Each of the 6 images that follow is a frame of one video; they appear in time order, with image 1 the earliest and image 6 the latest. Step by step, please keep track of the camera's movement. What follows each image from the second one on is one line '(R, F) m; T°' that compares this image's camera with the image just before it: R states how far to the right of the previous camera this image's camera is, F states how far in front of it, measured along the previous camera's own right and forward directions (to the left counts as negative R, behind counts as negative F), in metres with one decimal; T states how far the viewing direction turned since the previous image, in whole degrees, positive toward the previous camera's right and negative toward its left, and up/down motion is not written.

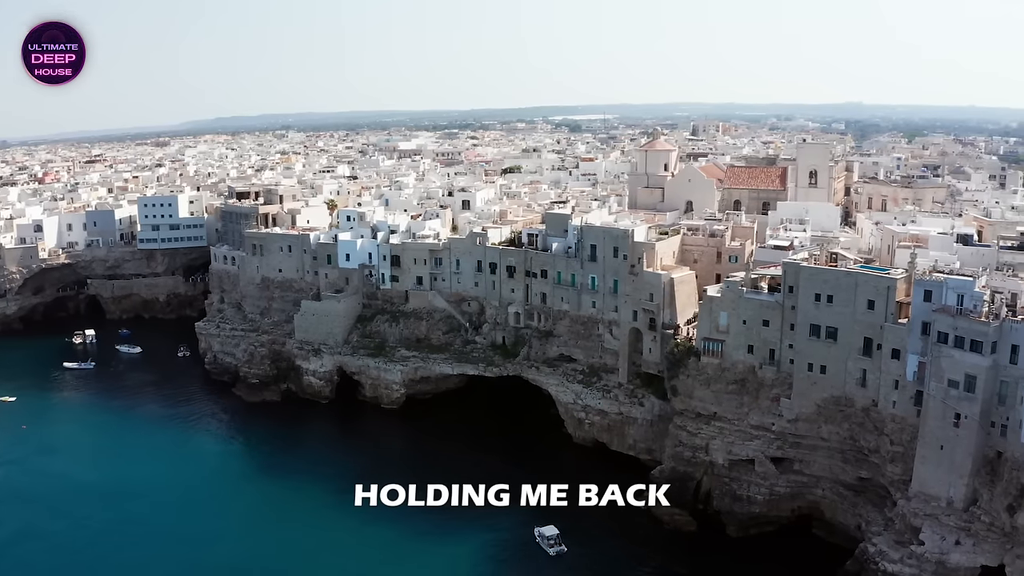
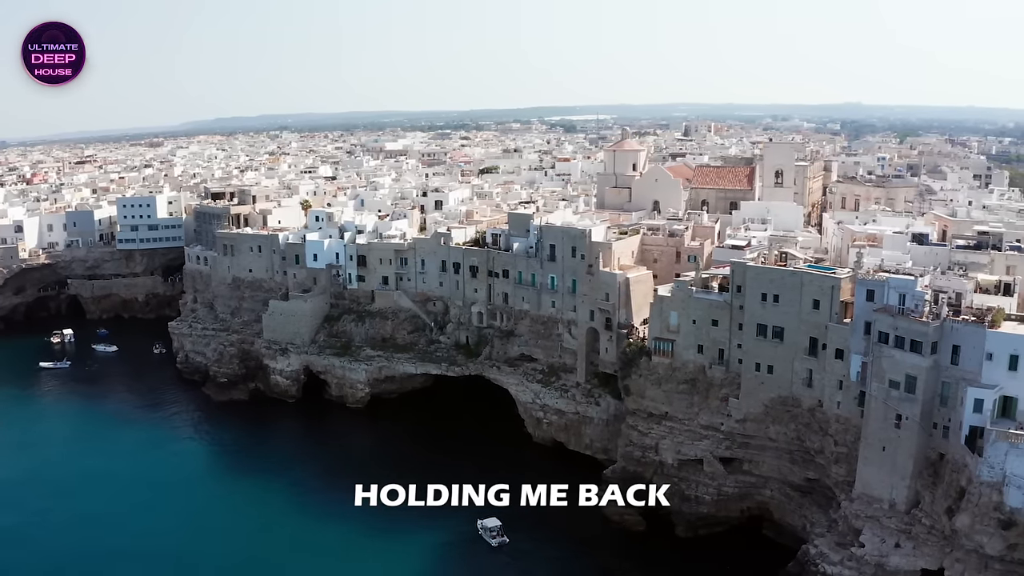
(+3.2, 0.0) m; -1°
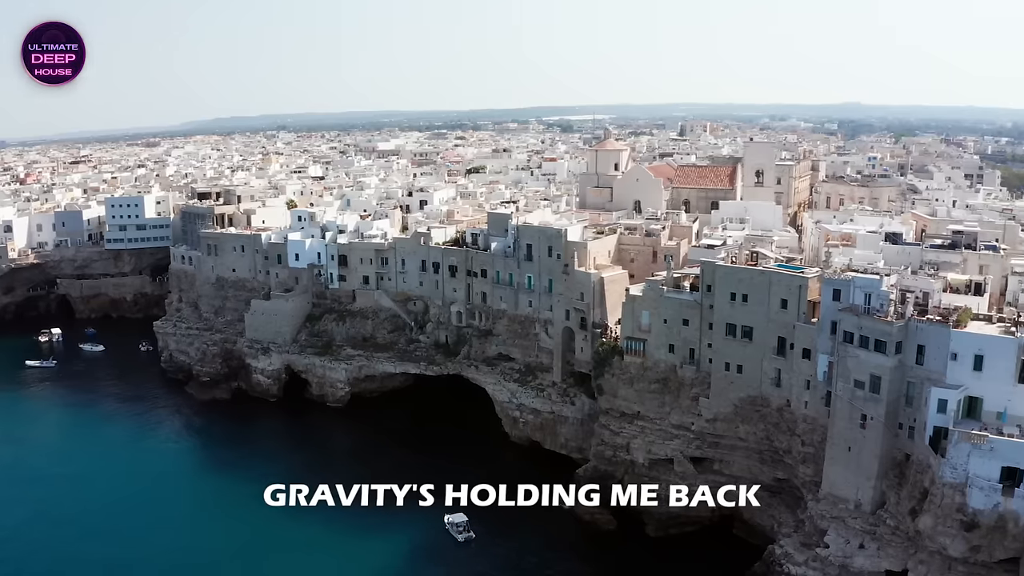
(+1.8, -0.1) m; 0°
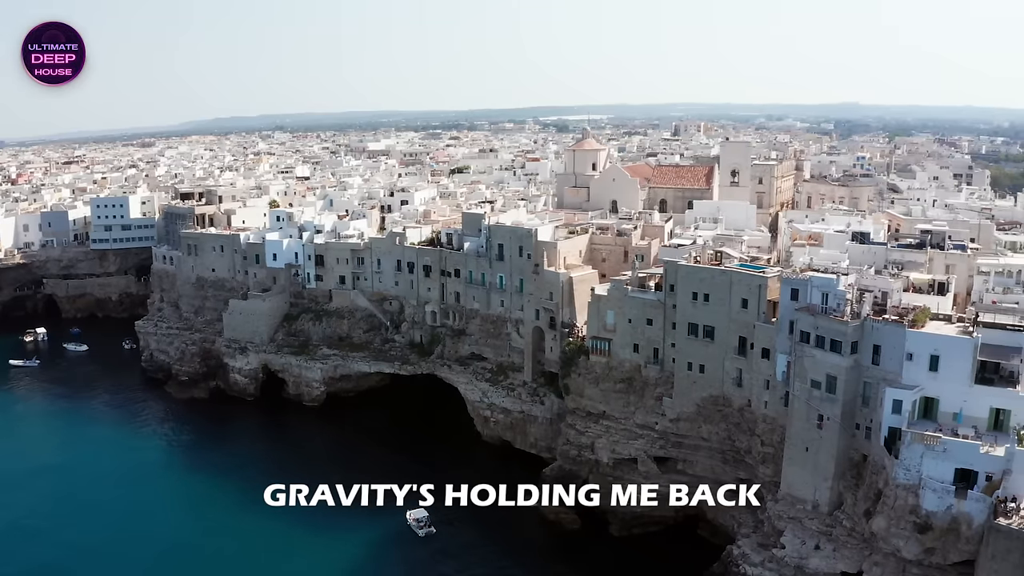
(+2.2, -0.1) m; -1°
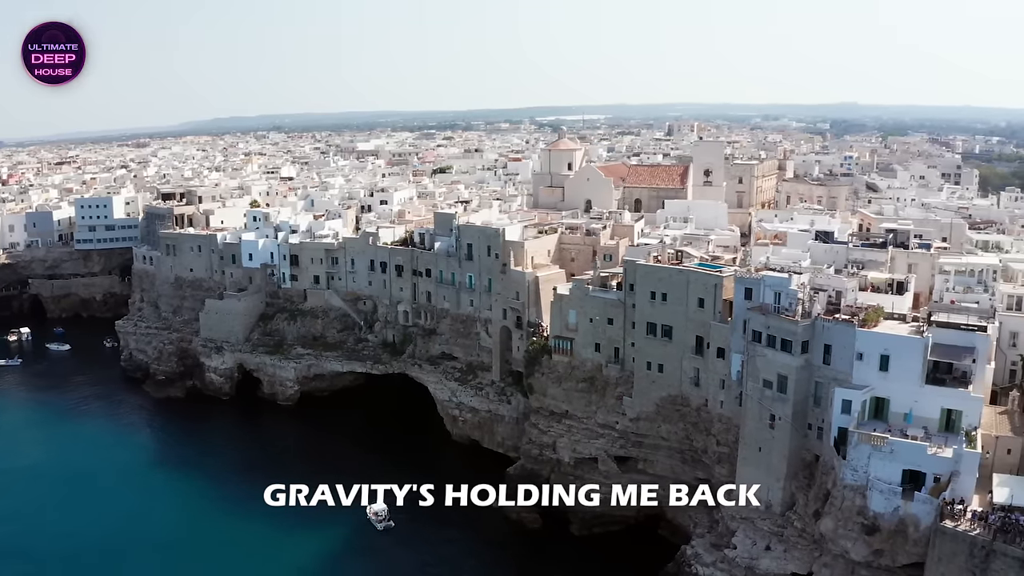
(+2.4, 0.0) m; -1°
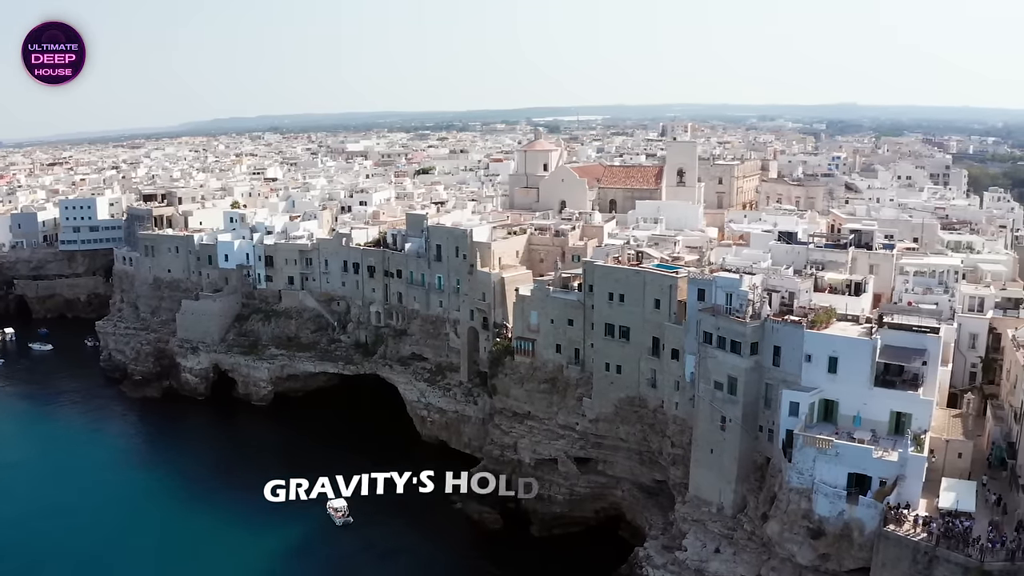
(+2.4, 0.0) m; -1°
